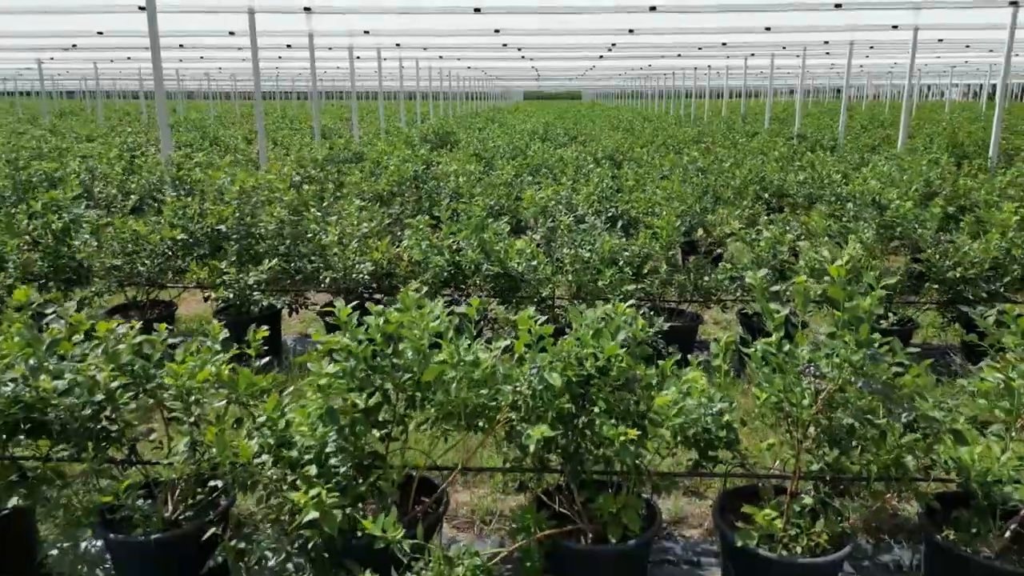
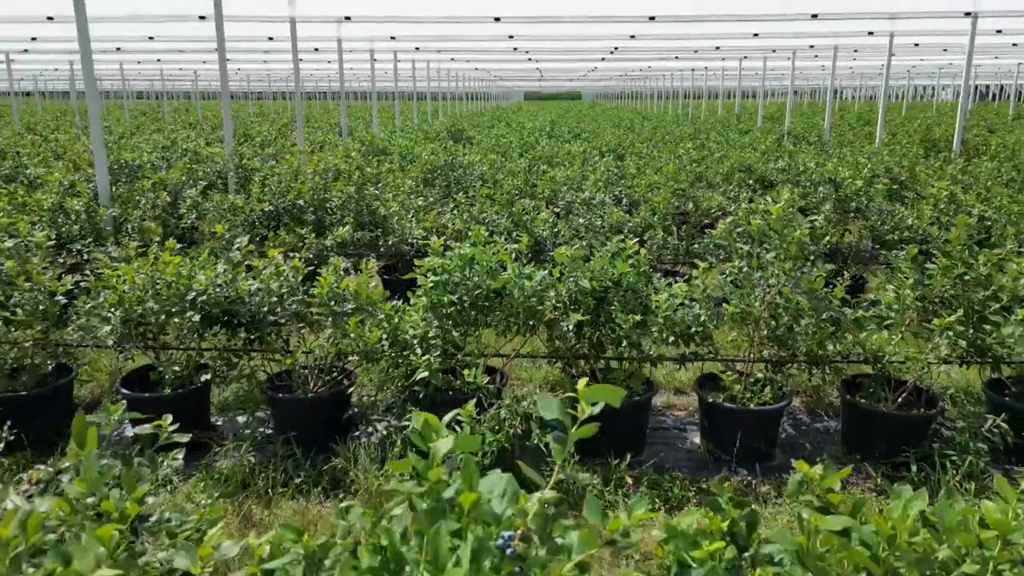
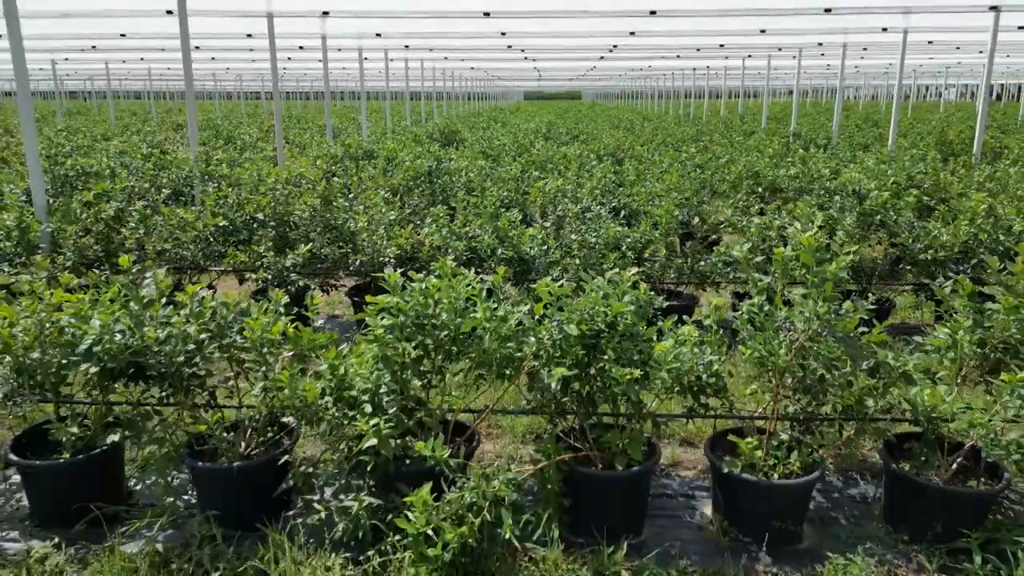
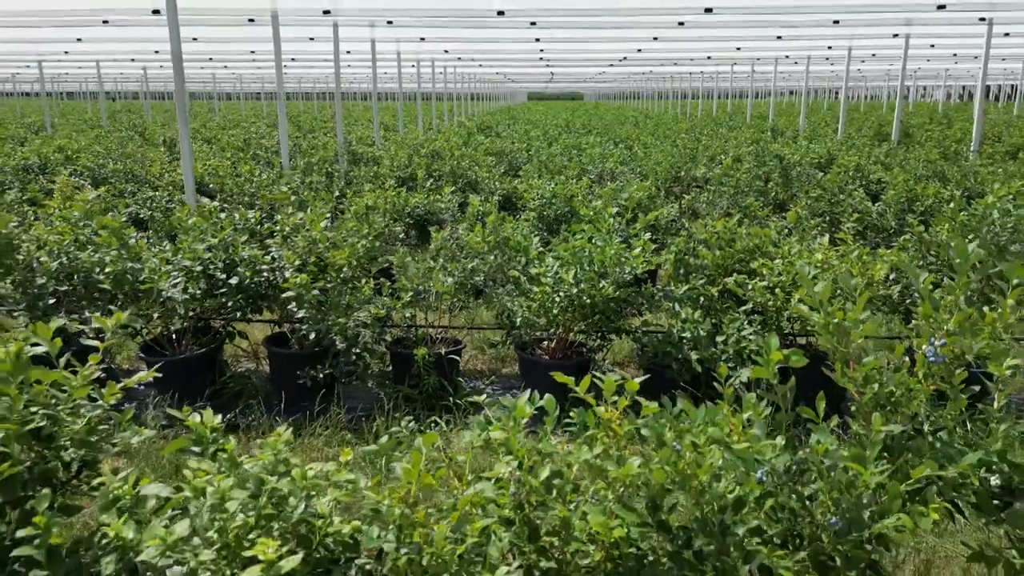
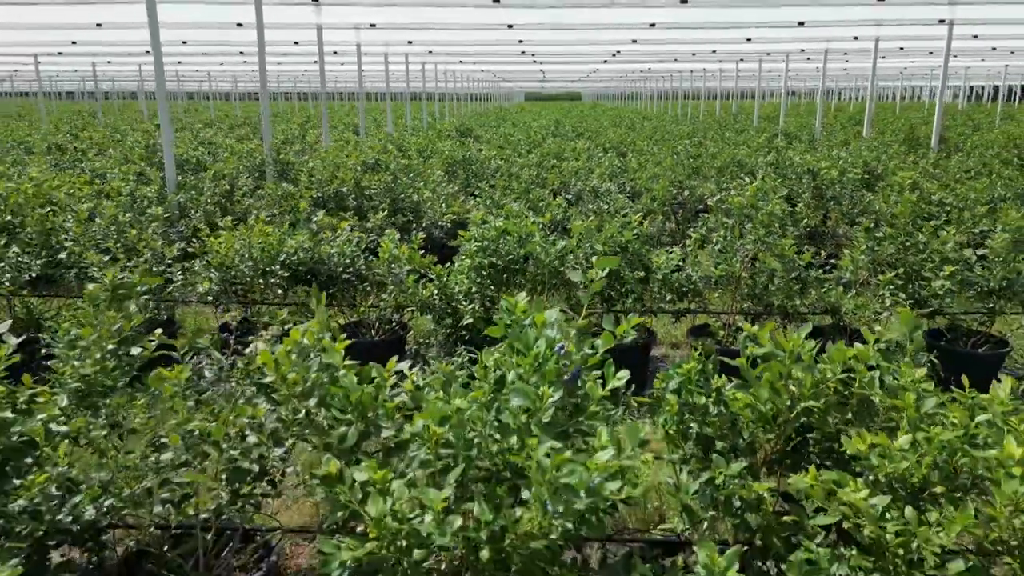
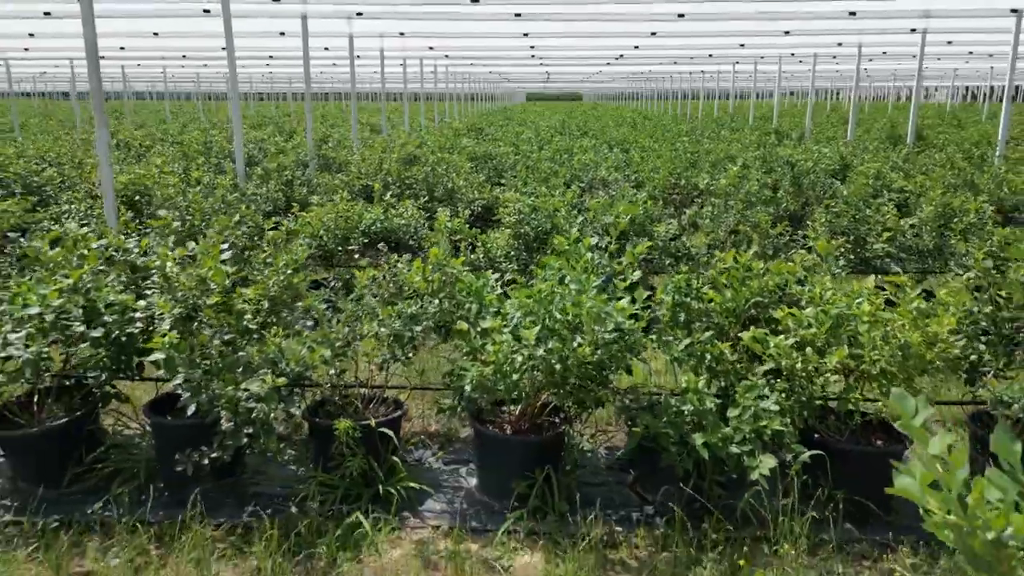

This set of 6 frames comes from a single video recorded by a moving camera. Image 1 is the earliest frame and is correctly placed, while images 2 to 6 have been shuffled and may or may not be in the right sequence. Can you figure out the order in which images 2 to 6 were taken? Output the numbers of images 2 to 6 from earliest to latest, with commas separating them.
3, 2, 5, 6, 4
